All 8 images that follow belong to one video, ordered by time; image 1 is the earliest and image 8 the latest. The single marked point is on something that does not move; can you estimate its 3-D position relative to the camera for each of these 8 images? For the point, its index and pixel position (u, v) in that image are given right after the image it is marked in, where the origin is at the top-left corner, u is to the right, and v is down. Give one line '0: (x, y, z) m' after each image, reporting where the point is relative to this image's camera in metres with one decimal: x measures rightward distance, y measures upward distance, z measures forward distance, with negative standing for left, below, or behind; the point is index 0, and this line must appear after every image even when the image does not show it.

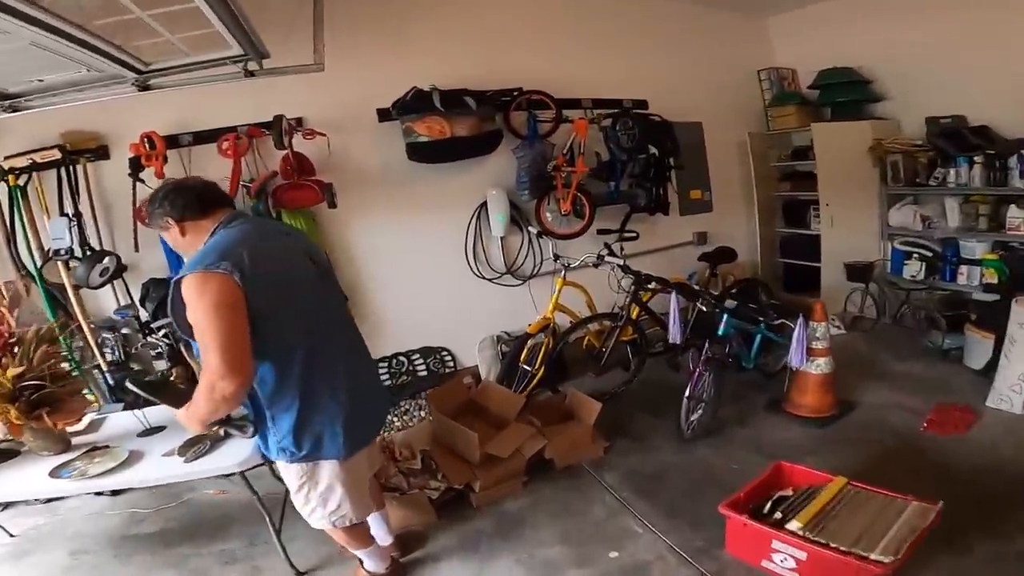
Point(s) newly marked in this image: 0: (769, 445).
0: (+1.3, -0.8, +3.0) m
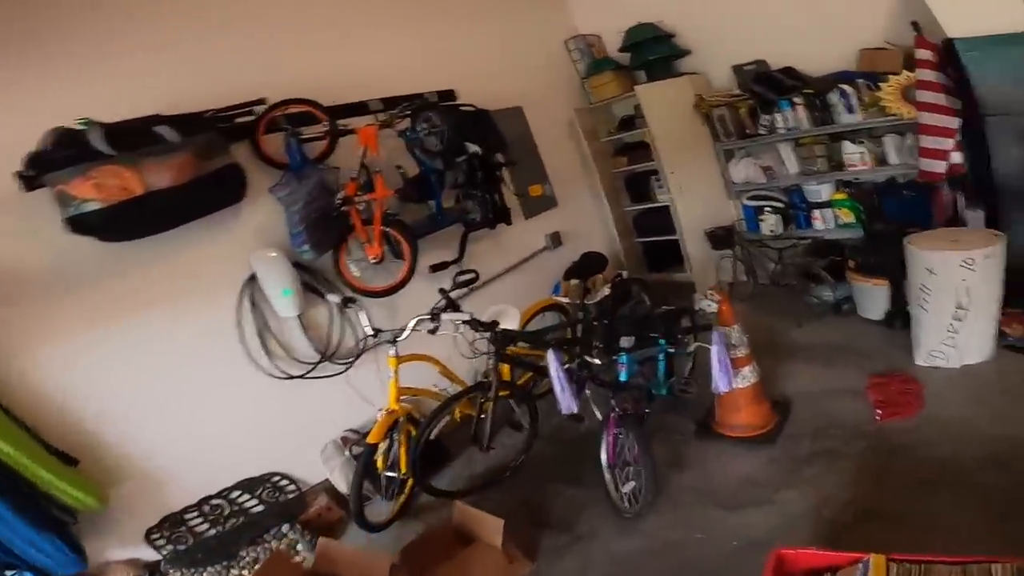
0: (+0.8, -0.8, +2.4) m
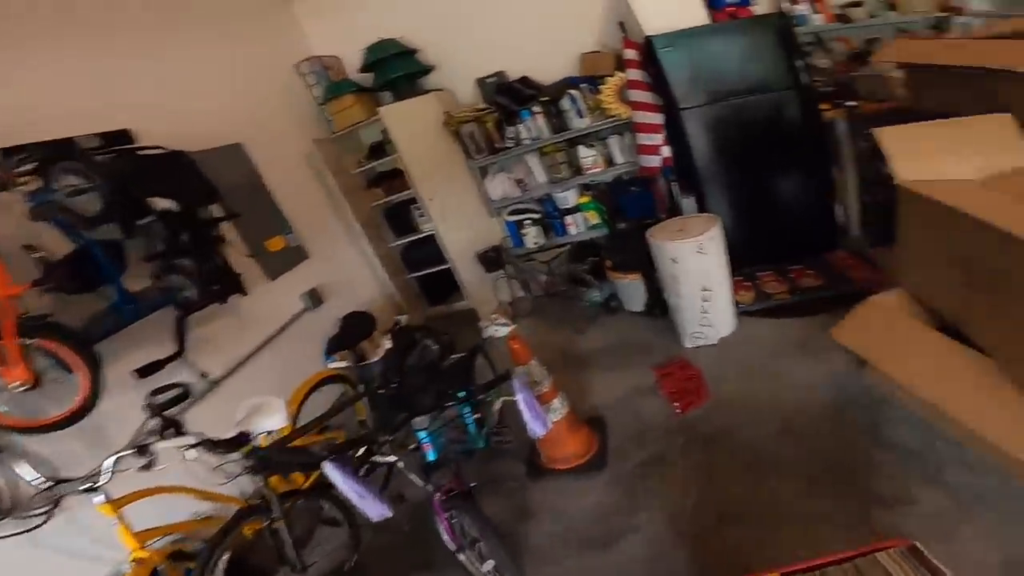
0: (+0.3, -0.9, +2.3) m
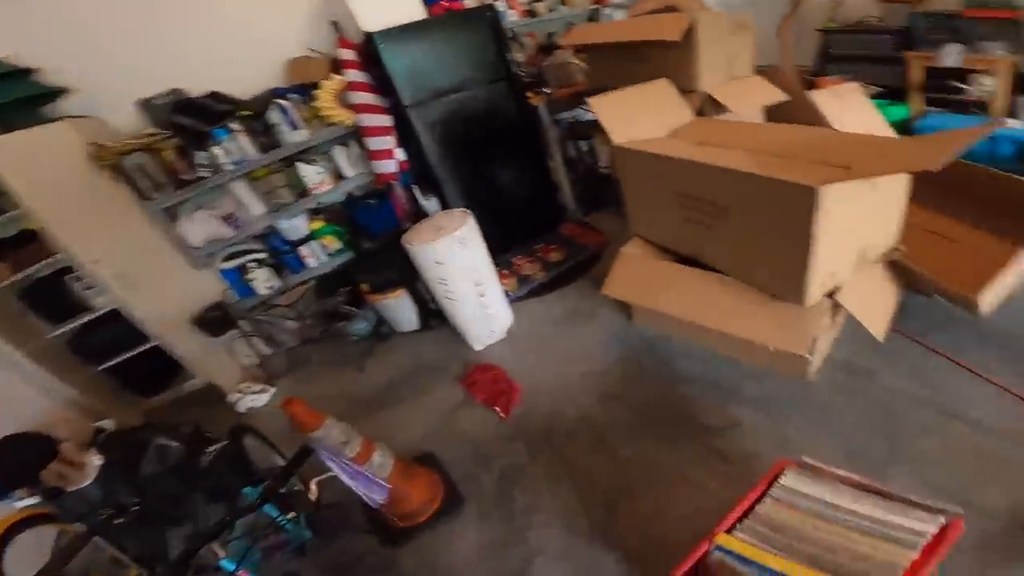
0: (-0.1, -0.9, +1.9) m
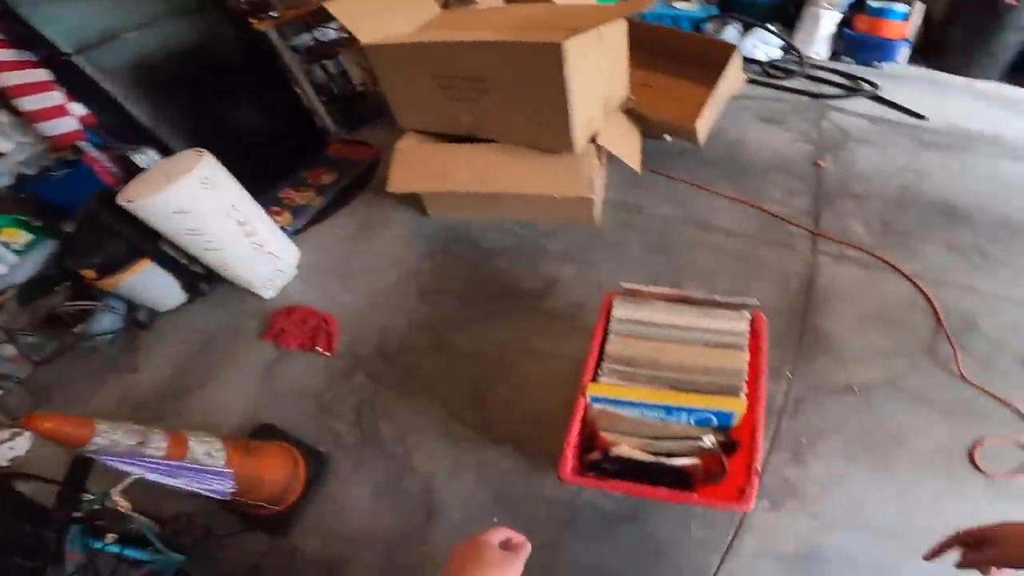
0: (-0.4, -0.7, +1.8) m
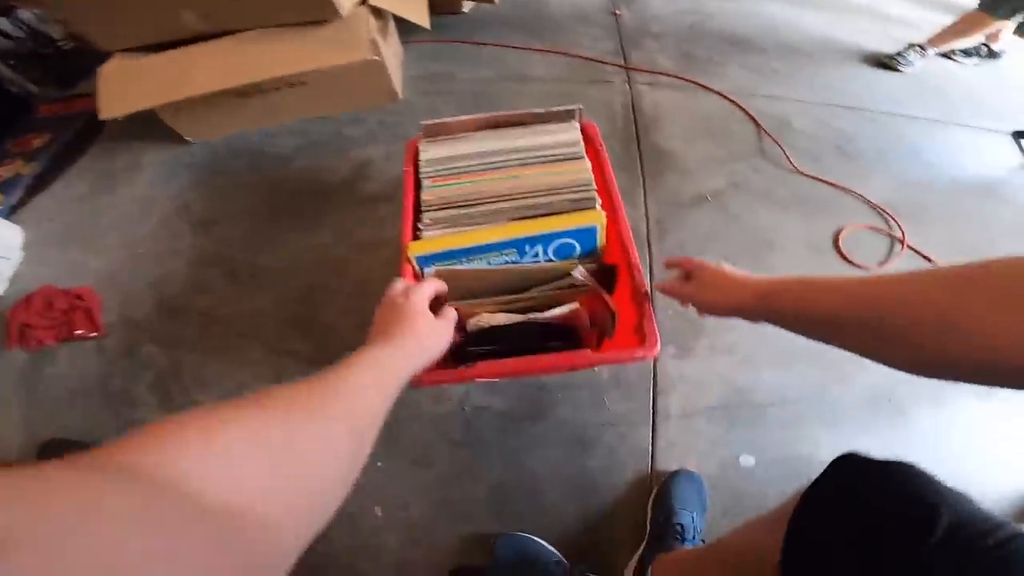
0: (-0.7, -0.5, +1.4) m
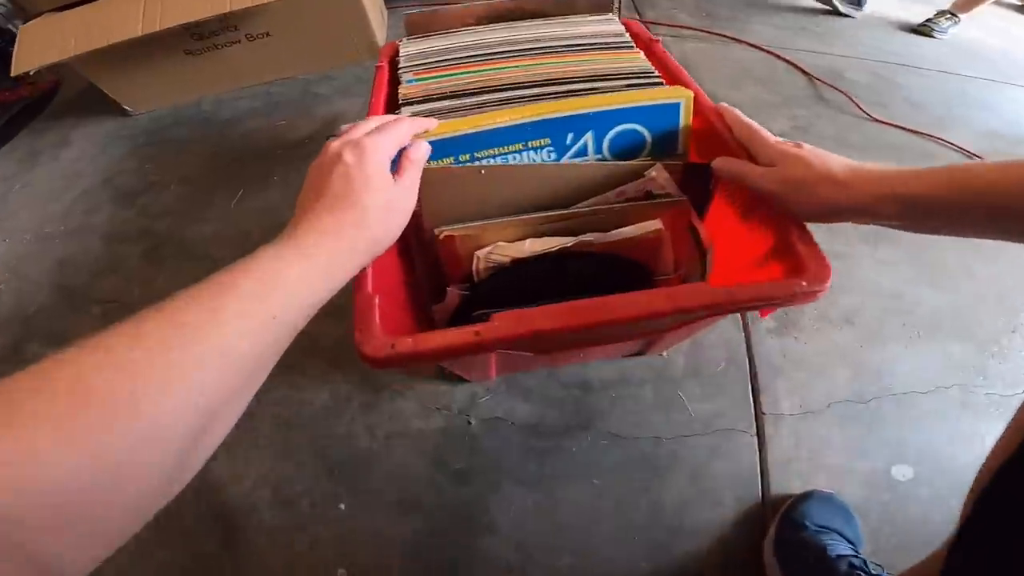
0: (-0.6, -0.5, +1.0) m
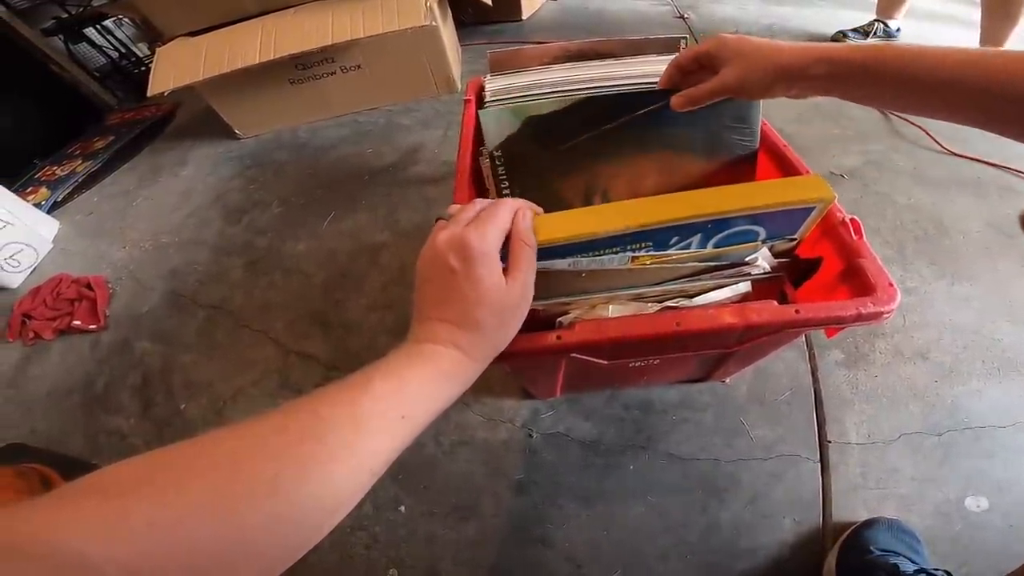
0: (-0.6, -0.5, +1.1) m
